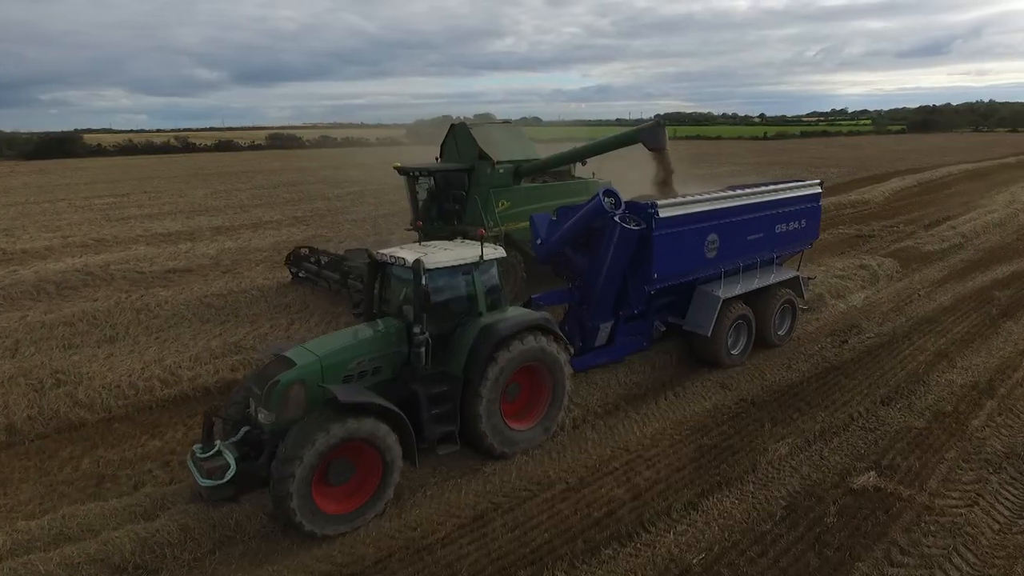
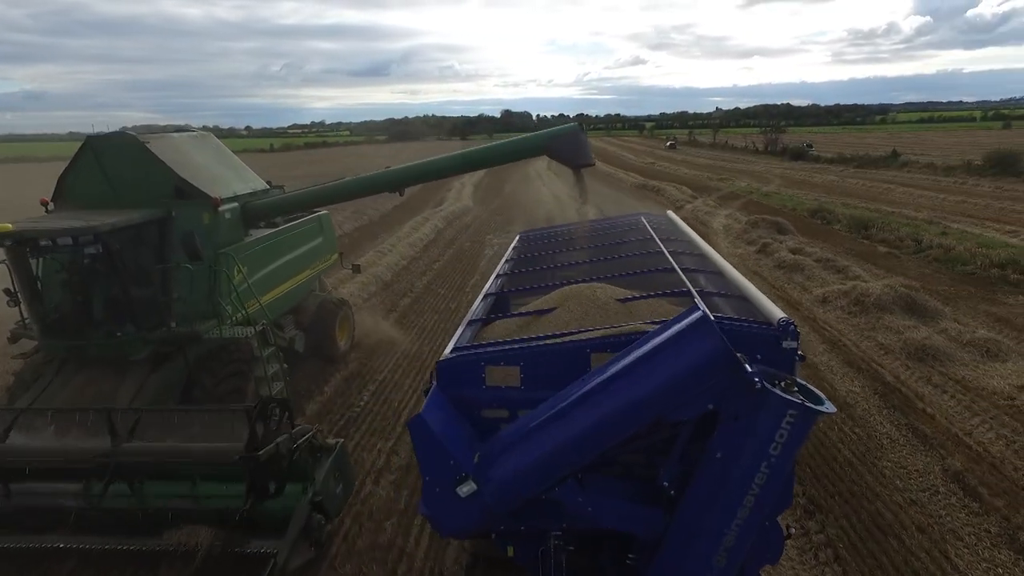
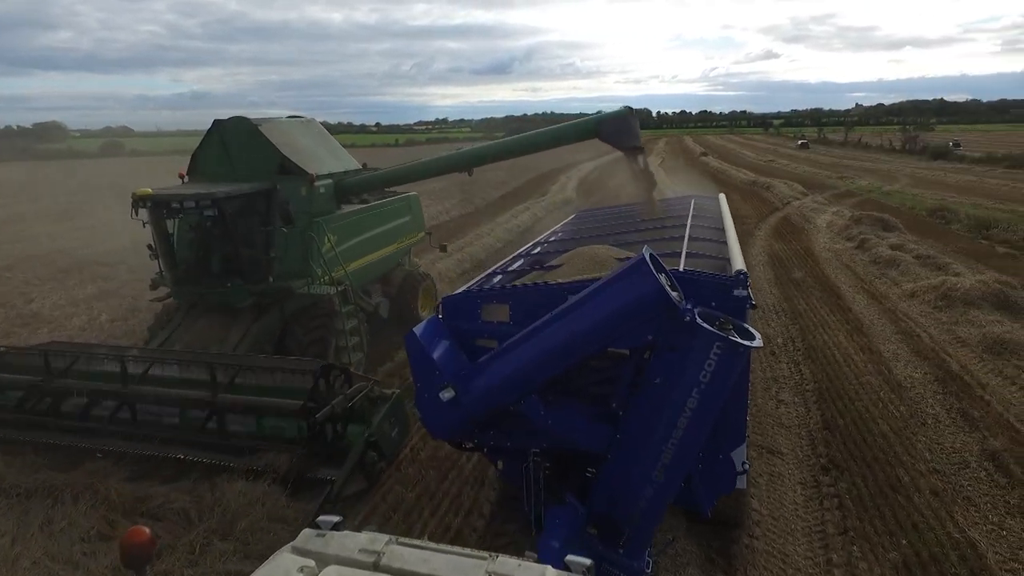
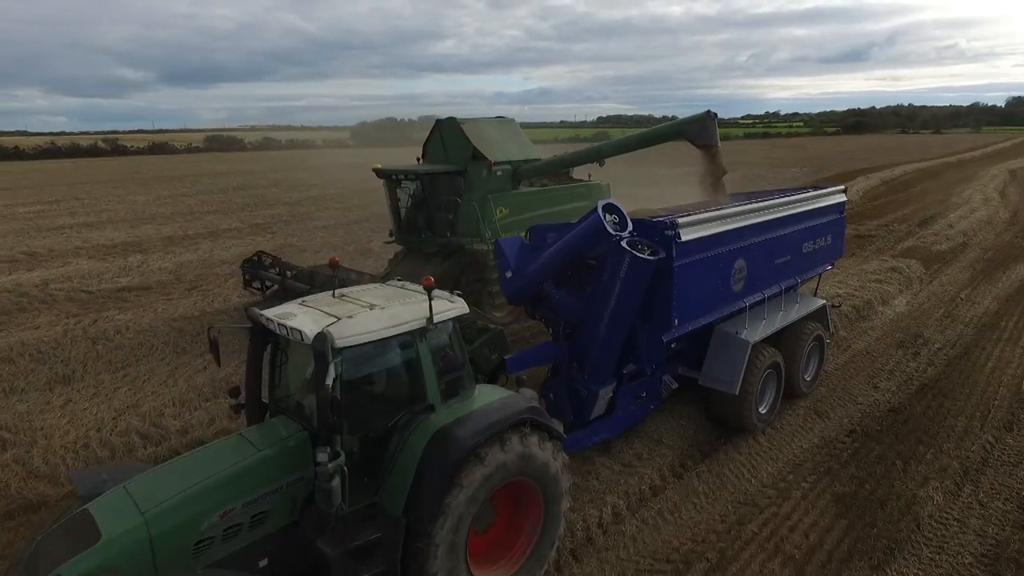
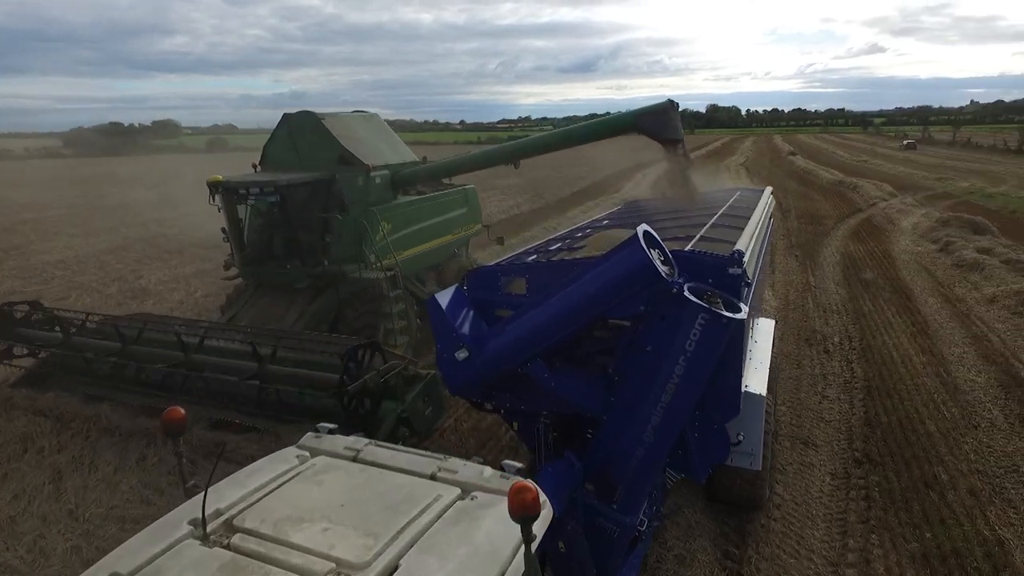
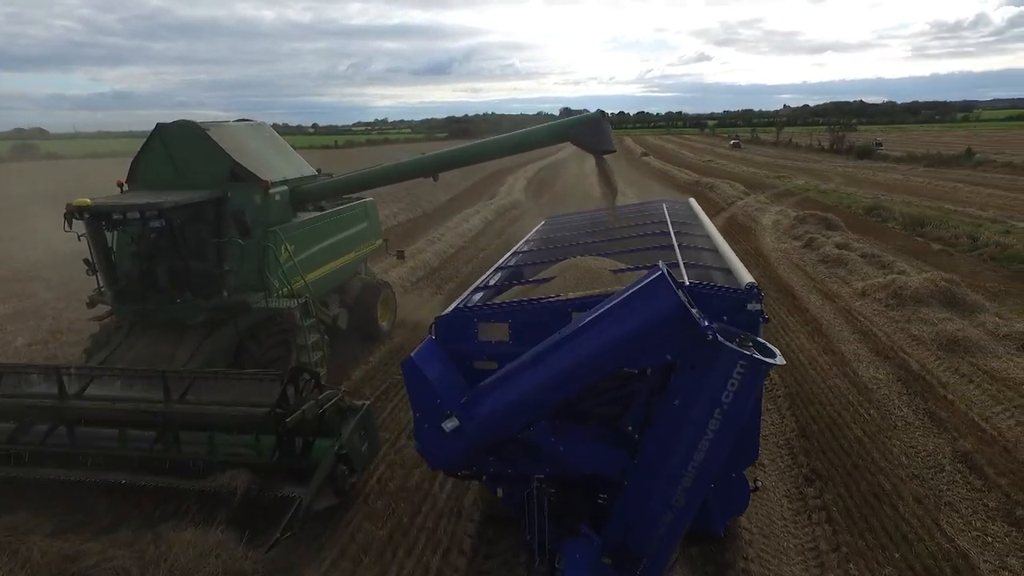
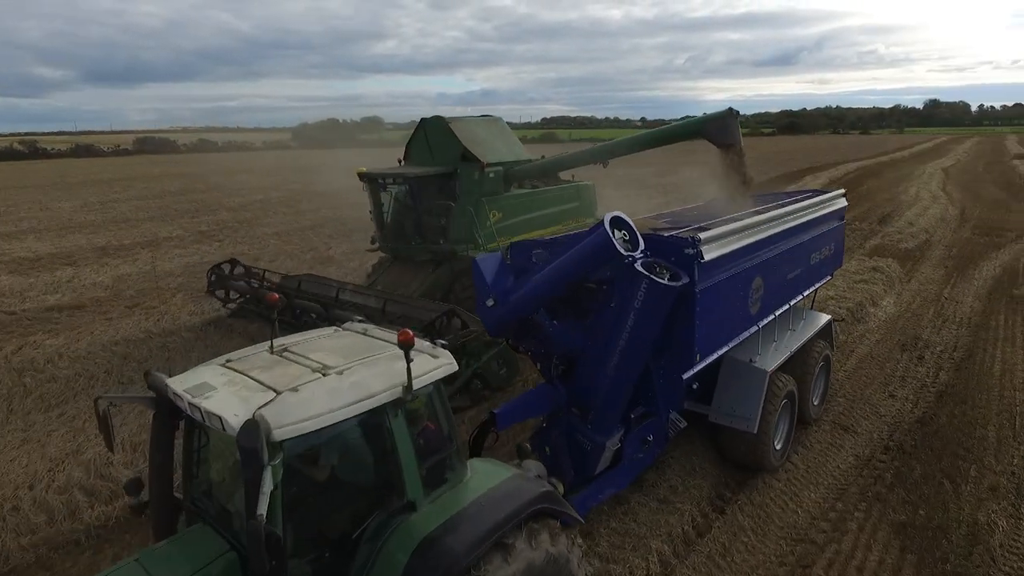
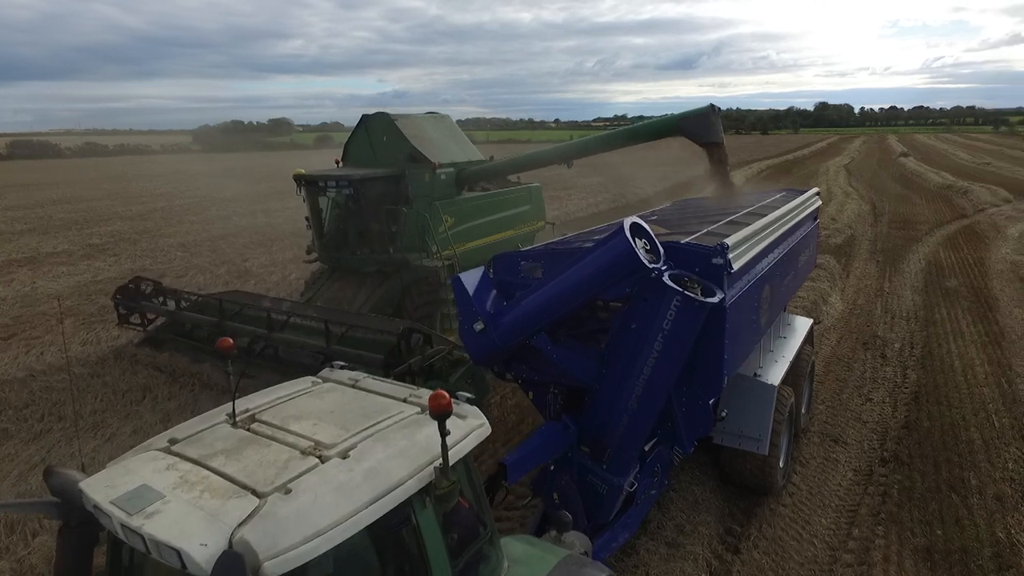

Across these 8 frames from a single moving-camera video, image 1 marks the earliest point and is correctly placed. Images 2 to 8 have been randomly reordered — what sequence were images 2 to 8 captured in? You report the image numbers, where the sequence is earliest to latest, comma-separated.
4, 7, 8, 5, 3, 6, 2
